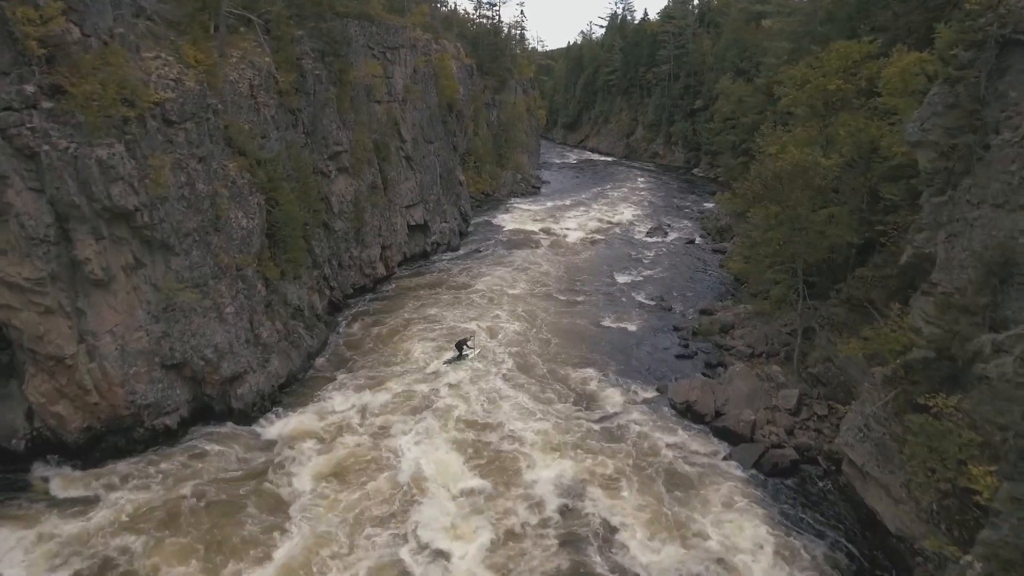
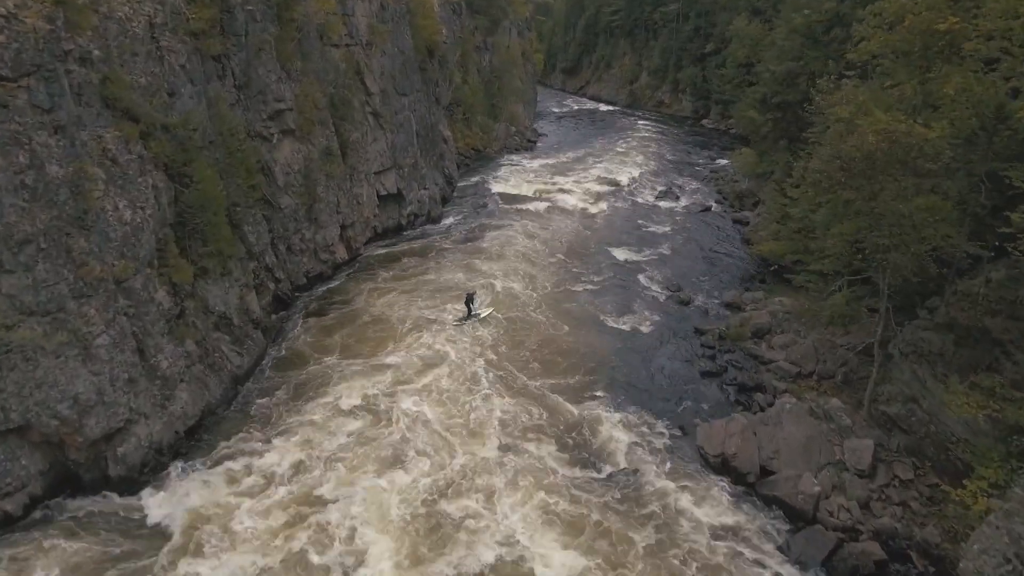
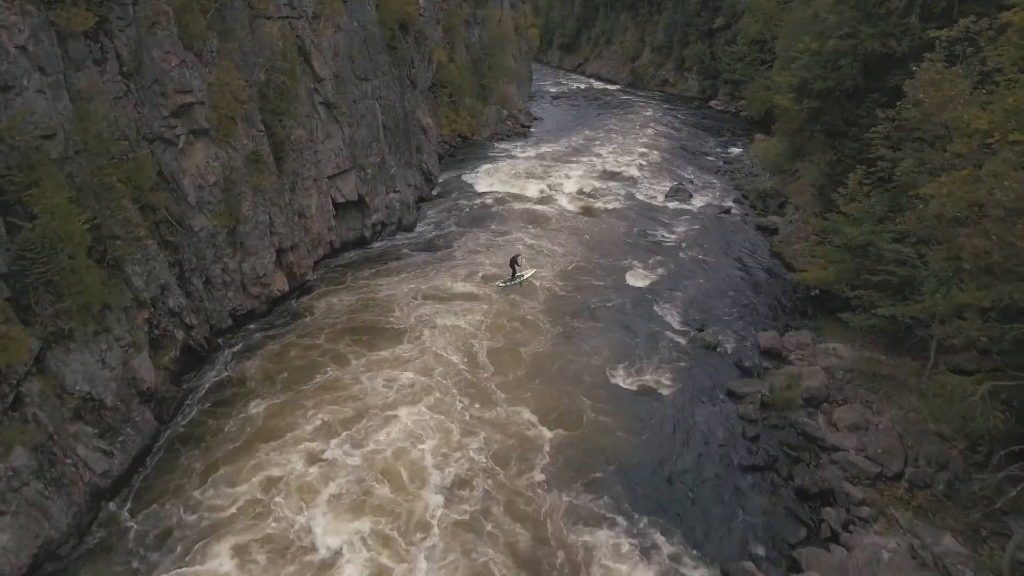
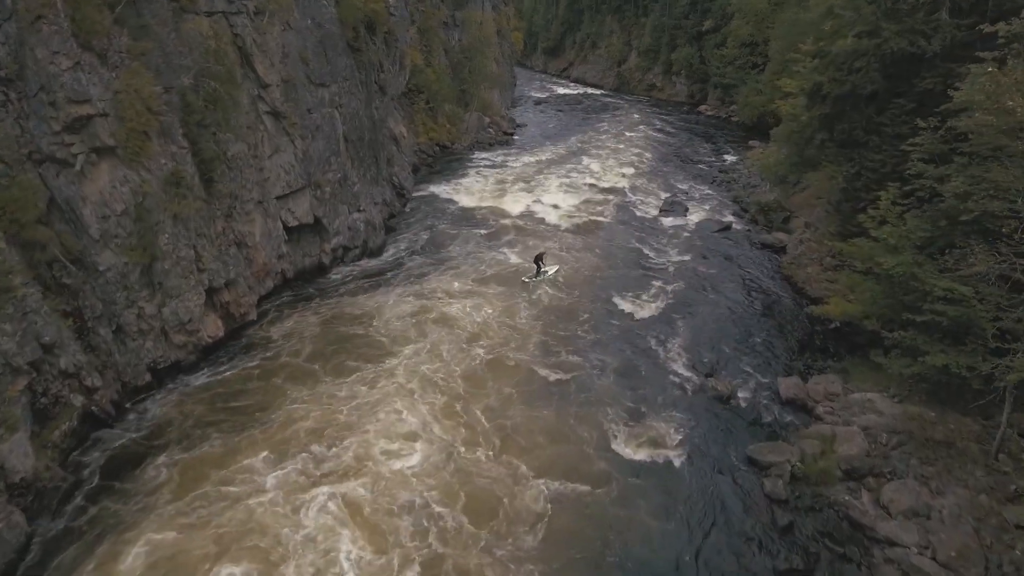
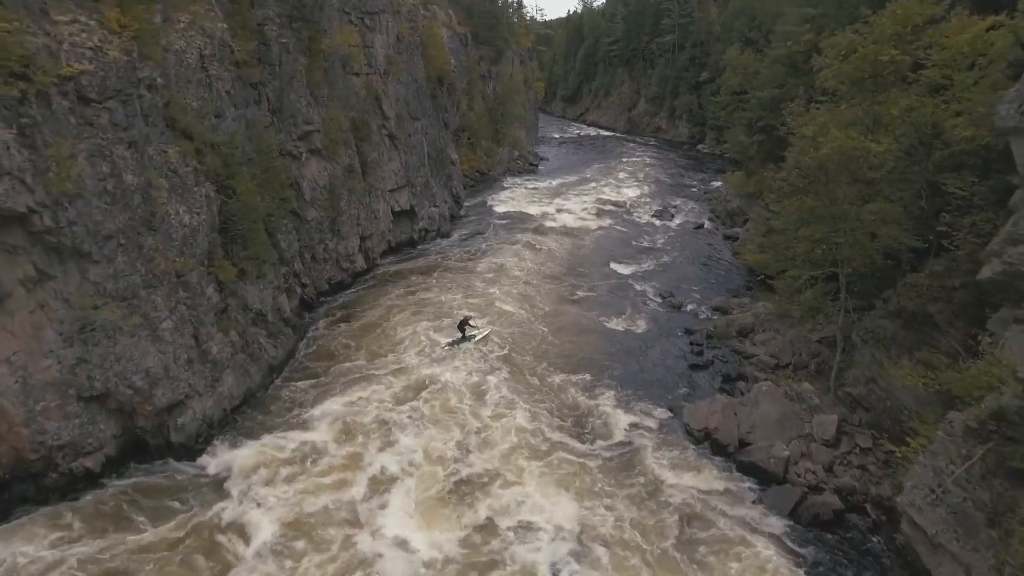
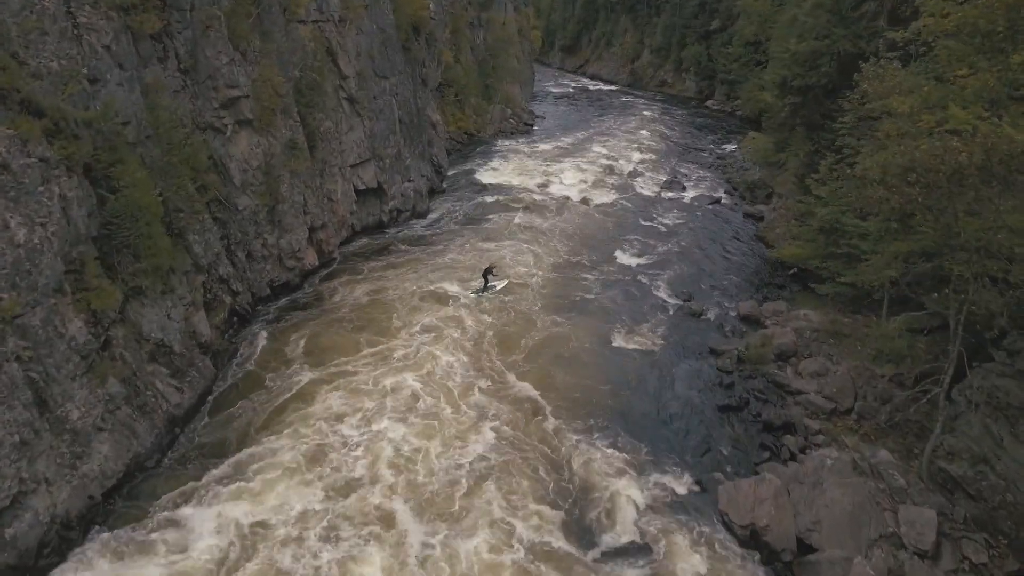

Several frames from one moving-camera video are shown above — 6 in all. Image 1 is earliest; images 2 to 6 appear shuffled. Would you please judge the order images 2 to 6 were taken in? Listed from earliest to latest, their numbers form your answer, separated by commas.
5, 2, 6, 3, 4
